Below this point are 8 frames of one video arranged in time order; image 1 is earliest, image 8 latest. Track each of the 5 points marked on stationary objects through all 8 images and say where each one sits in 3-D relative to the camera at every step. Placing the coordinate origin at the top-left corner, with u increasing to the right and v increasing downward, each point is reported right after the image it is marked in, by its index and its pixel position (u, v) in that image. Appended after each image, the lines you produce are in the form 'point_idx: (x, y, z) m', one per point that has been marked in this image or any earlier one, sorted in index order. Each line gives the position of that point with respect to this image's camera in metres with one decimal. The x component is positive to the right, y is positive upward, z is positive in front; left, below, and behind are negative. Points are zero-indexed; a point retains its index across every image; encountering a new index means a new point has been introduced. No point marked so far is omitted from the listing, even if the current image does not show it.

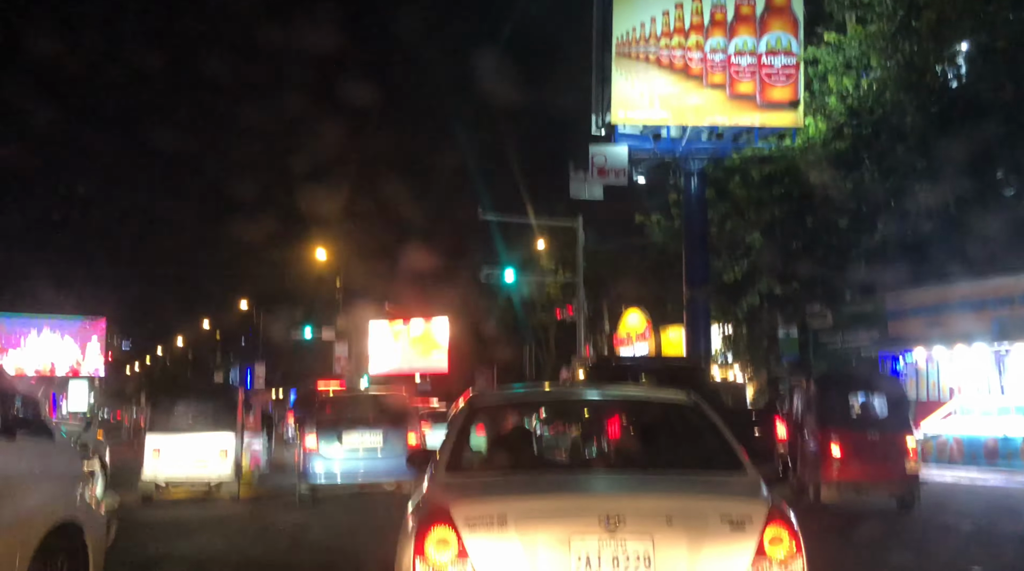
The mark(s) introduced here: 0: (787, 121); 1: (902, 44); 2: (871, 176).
0: (+5.6, +3.4, +20.7) m
1: (+6.2, +3.7, +16.1) m
2: (+6.4, +2.0, +18.0) m
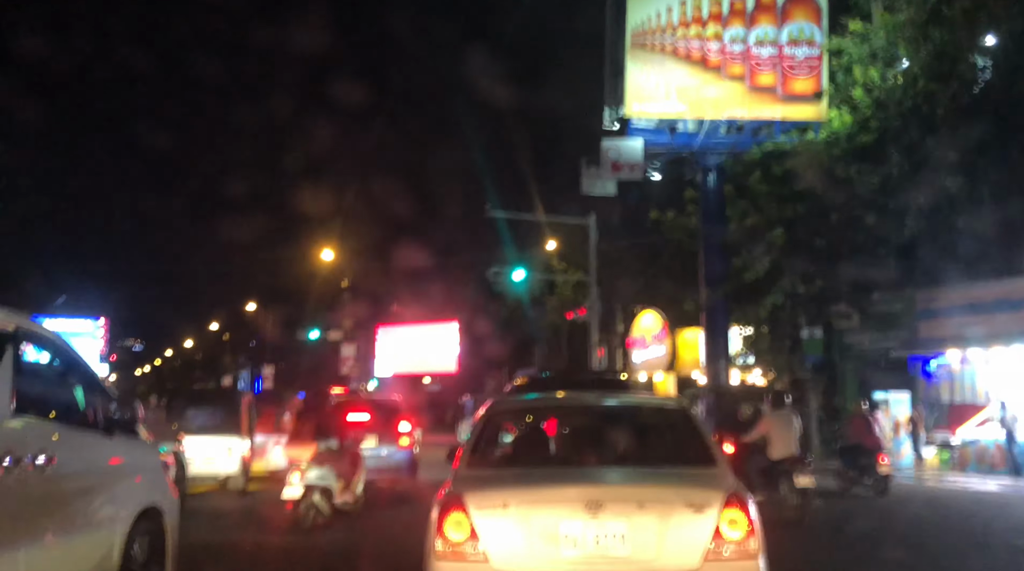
0: (+5.8, +3.4, +19.9) m
1: (+6.2, +3.7, +15.2) m
2: (+6.5, +2.0, +17.2) m
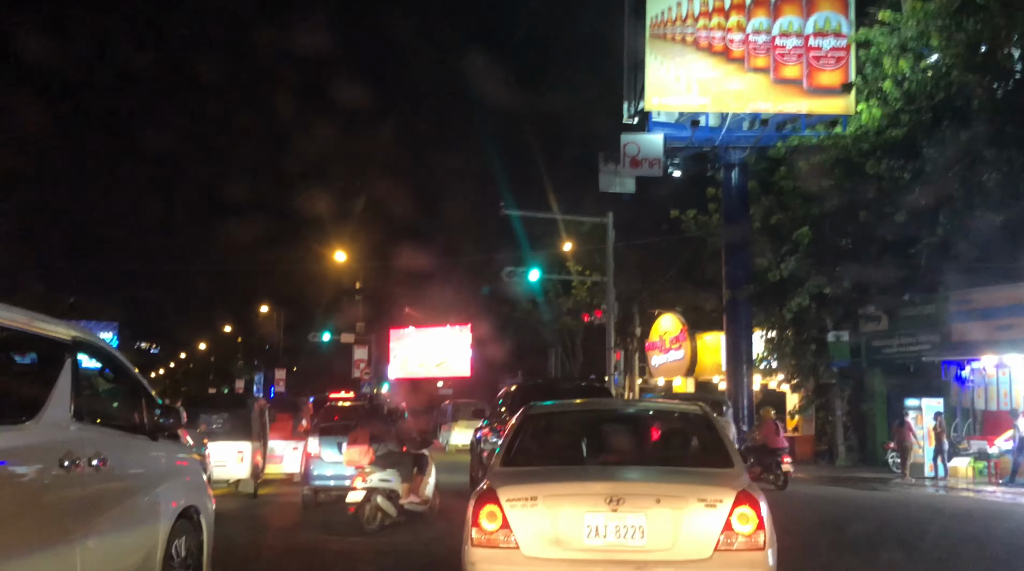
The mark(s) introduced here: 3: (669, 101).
0: (+6.1, +3.4, +19.1) m
1: (+6.4, +3.7, +14.5) m
2: (+6.8, +2.0, +16.4) m
3: (+3.0, +3.5, +19.5) m
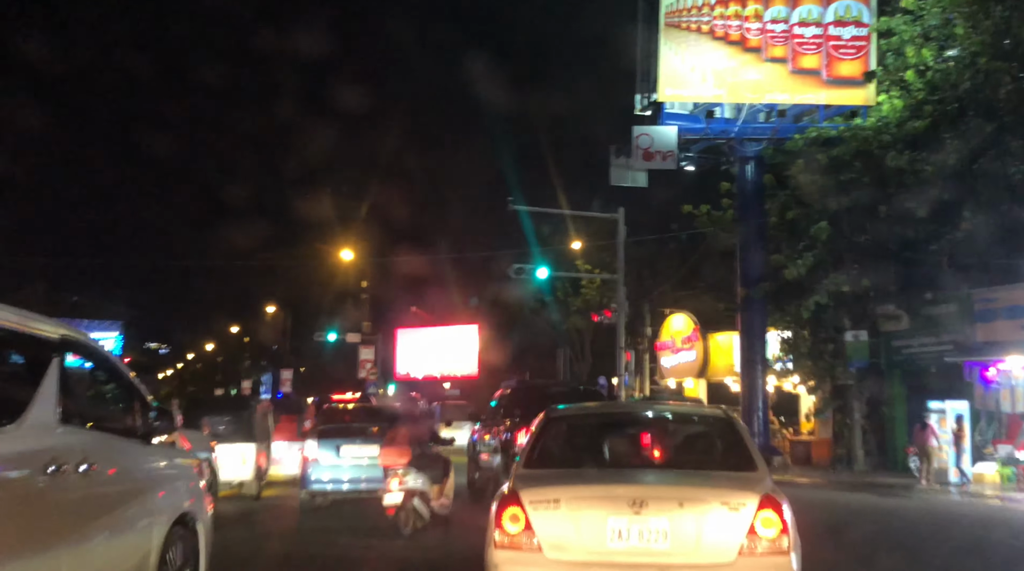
0: (+6.3, +3.4, +18.5) m
1: (+6.6, +3.8, +13.9) m
2: (+6.9, +2.0, +15.8) m
3: (+3.2, +3.6, +18.9) m
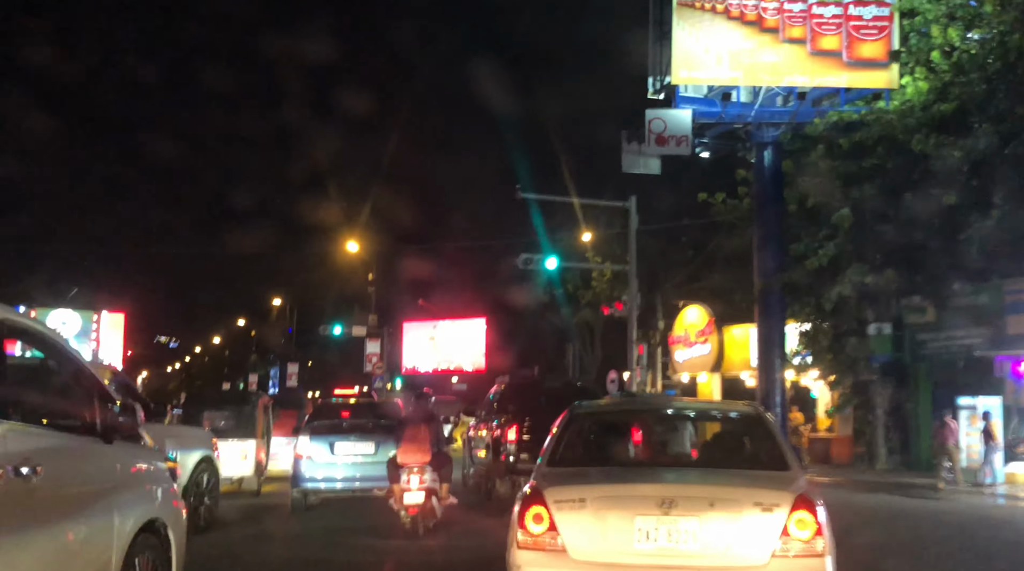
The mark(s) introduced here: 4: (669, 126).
0: (+6.4, +3.5, +17.8) m
1: (+6.6, +3.9, +13.1) m
2: (+7.0, +2.2, +15.0) m
3: (+3.3, +3.8, +18.2) m
4: (+3.0, +3.0, +19.2) m
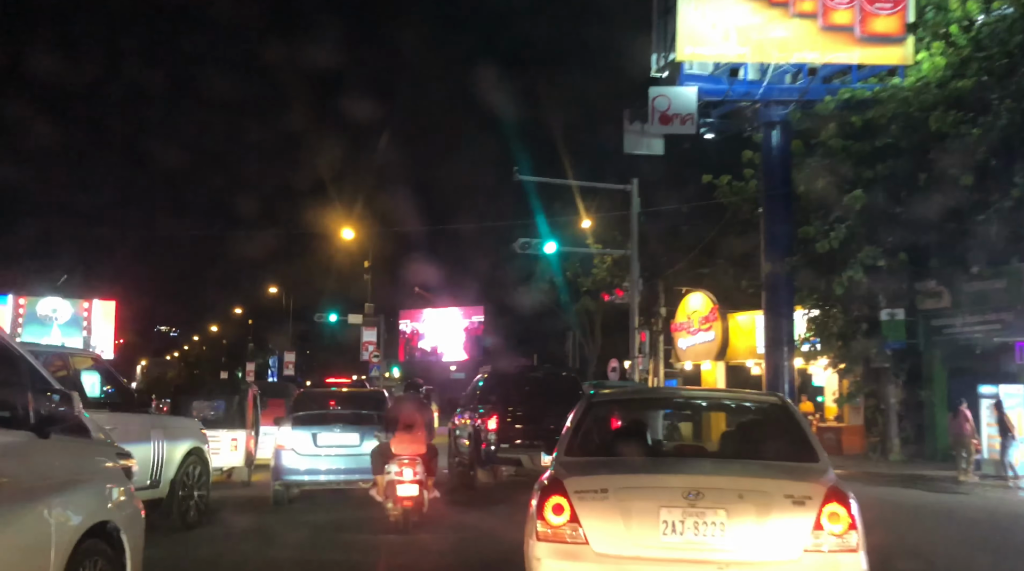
0: (+6.4, +3.8, +17.1) m
1: (+6.6, +4.1, +12.4) m
2: (+7.0, +2.4, +14.4) m
3: (+3.3, +4.0, +17.6) m
4: (+2.9, +3.3, +18.5) m
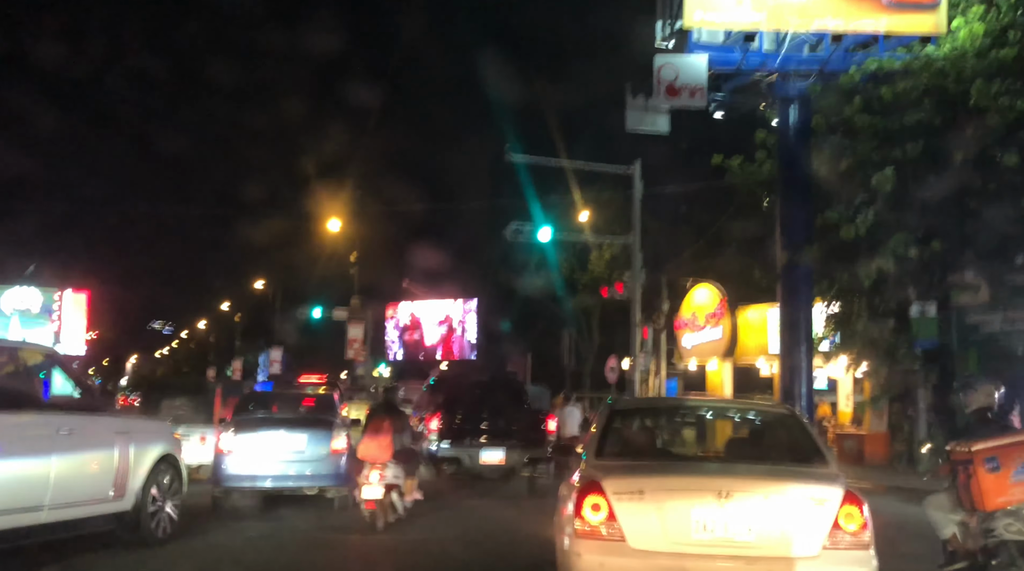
0: (+6.2, +3.9, +15.6) m
1: (+6.5, +4.2, +10.9) m
2: (+6.8, +2.5, +12.8) m
3: (+3.2, +4.1, +16.0) m
4: (+2.8, +3.4, +17.0) m
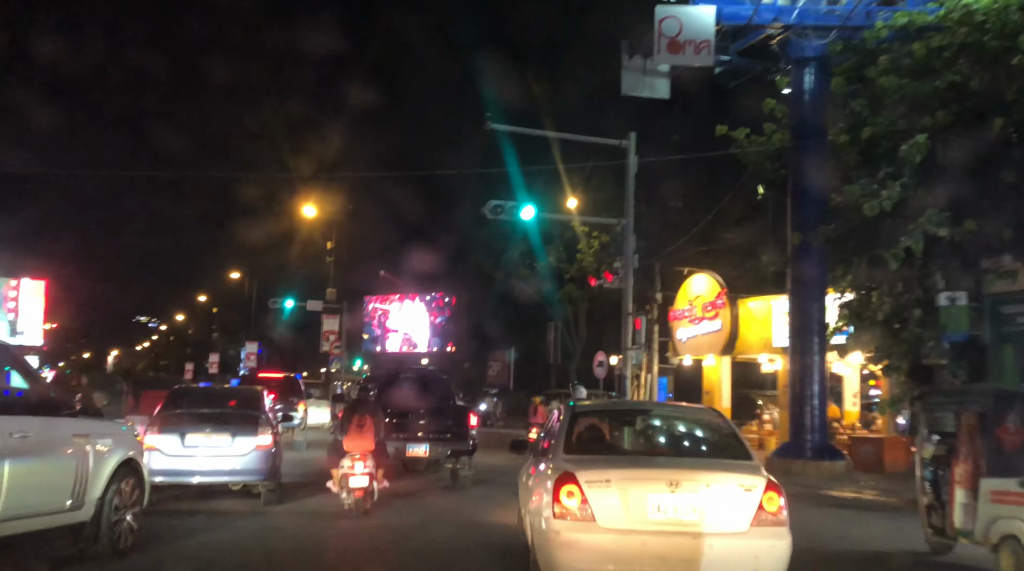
0: (+6.0, +4.1, +14.0) m
1: (+6.3, +4.4, +9.3) m
2: (+6.6, +2.6, +11.2) m
3: (+2.9, +4.4, +14.4) m
4: (+2.5, +3.6, +15.3) m
